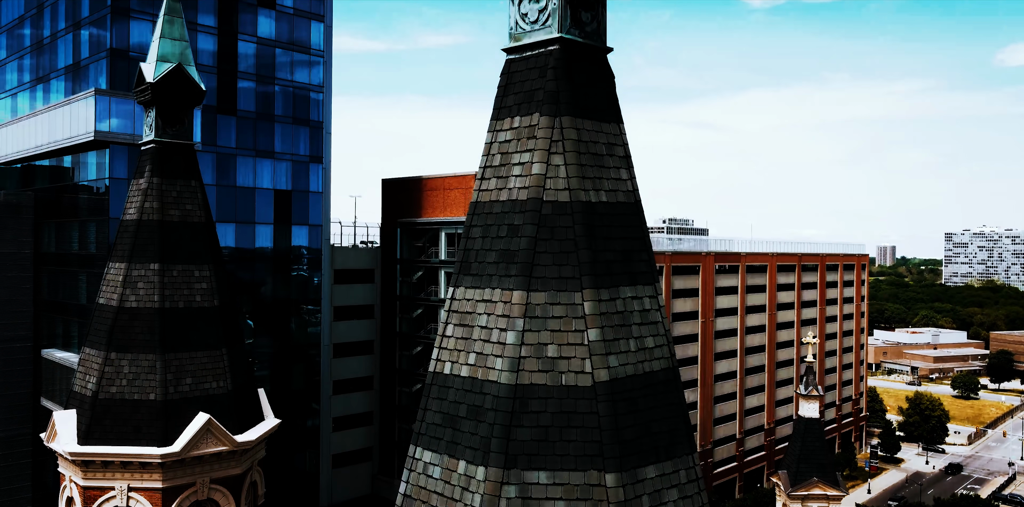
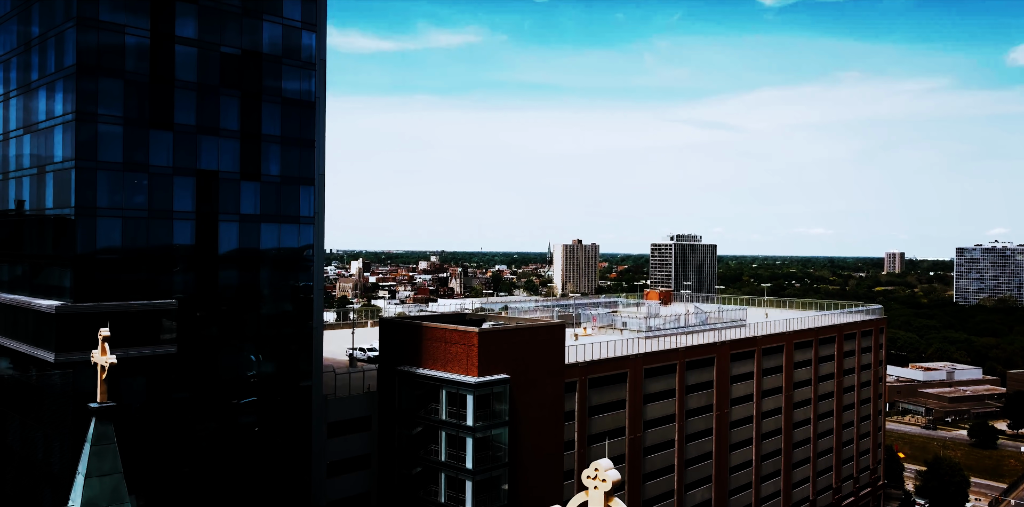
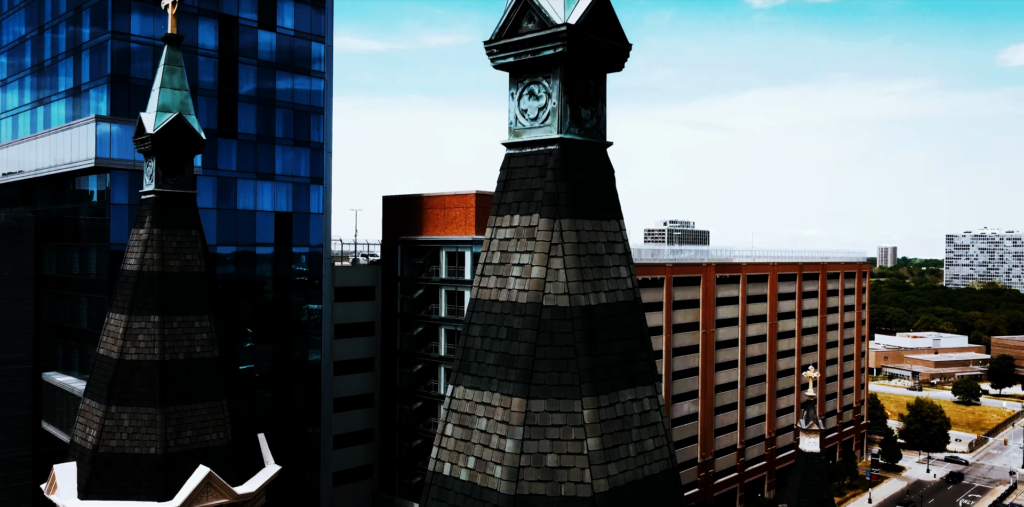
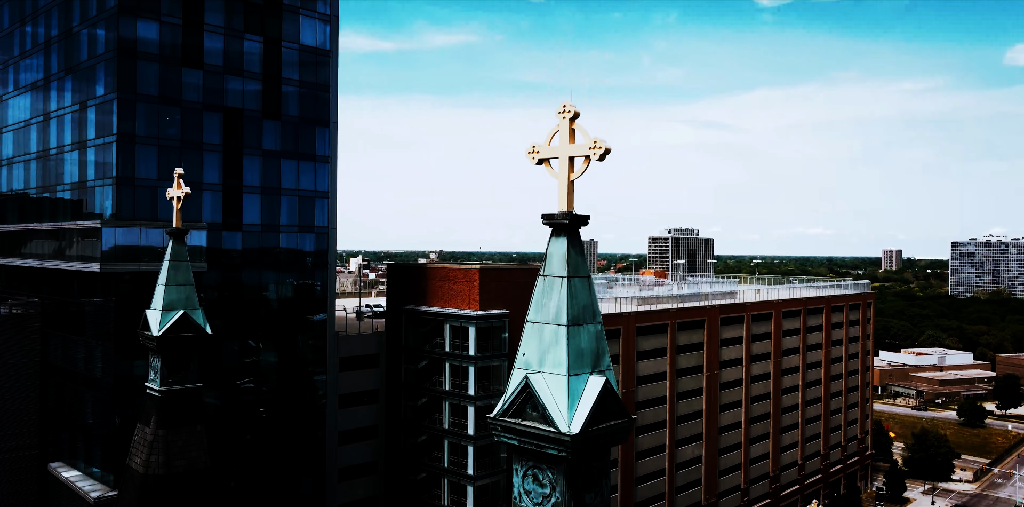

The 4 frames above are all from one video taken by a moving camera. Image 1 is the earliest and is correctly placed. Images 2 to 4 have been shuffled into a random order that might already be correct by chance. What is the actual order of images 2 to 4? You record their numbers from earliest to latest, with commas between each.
3, 4, 2
